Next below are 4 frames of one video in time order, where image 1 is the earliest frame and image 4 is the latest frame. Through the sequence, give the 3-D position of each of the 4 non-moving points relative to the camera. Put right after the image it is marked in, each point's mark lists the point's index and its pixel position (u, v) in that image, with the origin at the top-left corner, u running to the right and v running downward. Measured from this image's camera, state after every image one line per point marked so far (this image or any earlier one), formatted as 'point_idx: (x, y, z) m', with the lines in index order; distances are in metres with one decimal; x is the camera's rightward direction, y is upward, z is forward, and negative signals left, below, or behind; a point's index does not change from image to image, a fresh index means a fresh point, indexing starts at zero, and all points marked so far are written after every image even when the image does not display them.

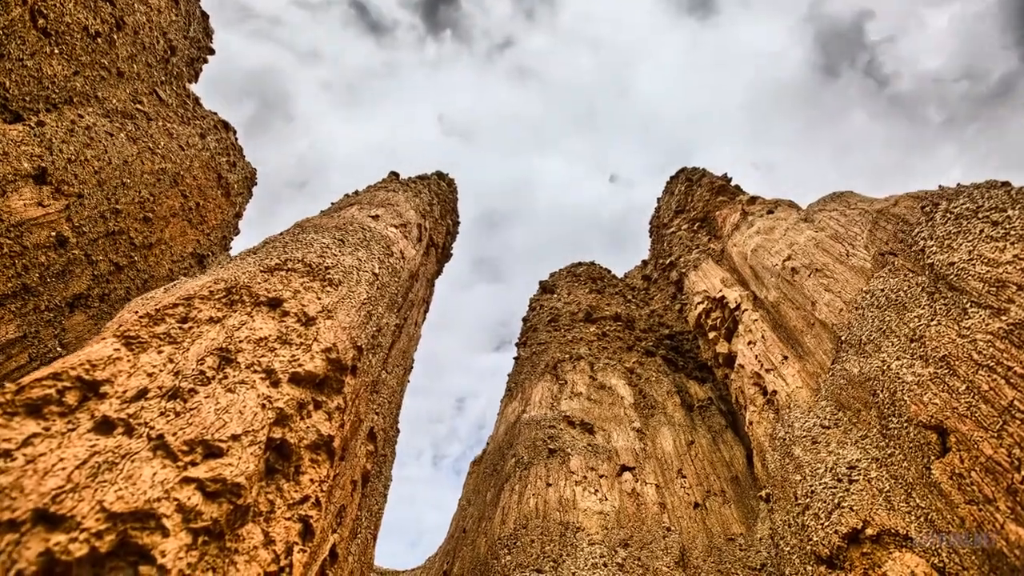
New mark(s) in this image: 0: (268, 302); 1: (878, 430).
0: (-4.1, -0.2, +9.2) m
1: (+8.7, -3.4, +13.1) m
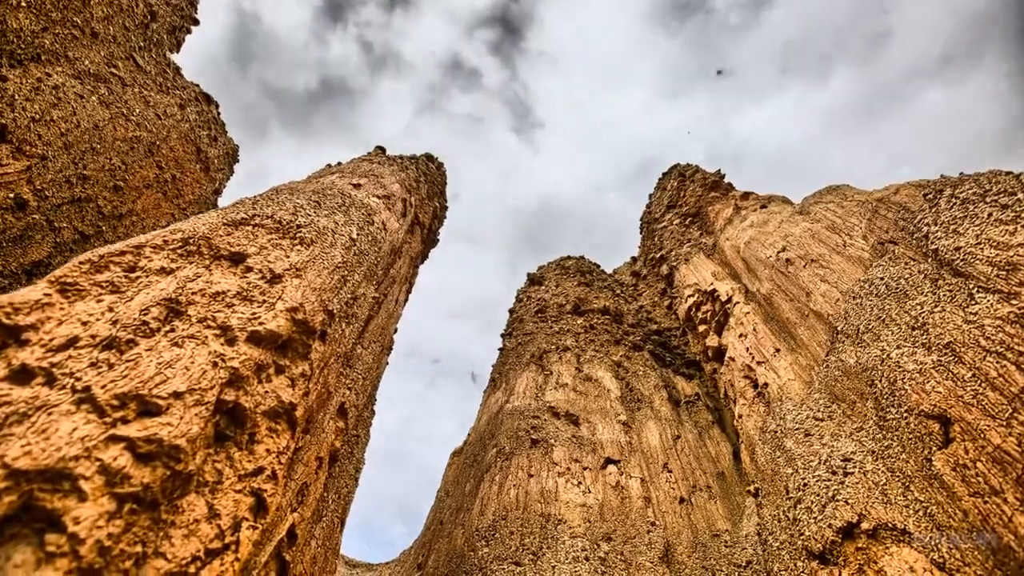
0: (-4.3, +0.5, +8.4) m
1: (+8.3, -3.1, +12.6) m
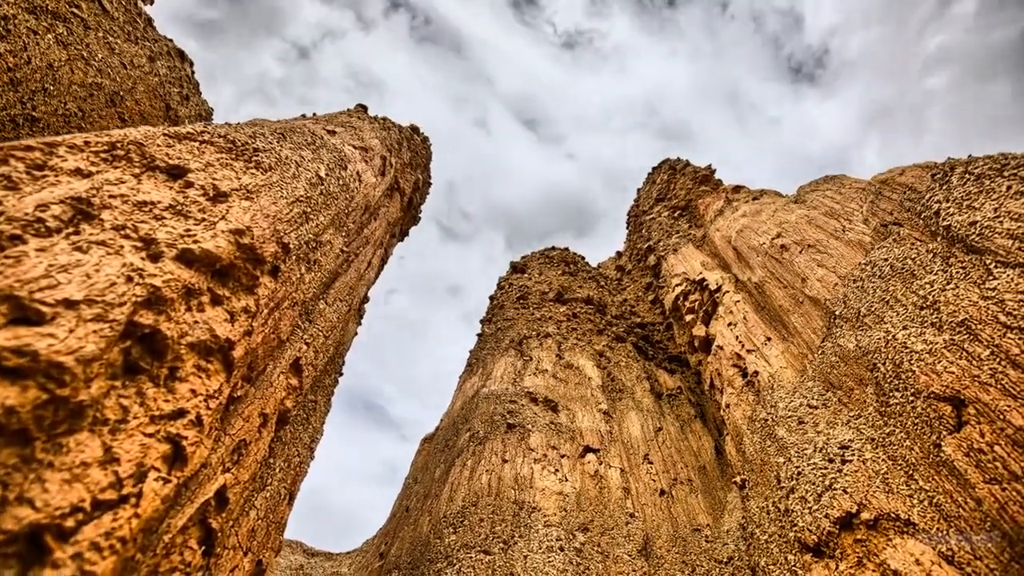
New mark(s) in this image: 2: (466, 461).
0: (-4.5, +1.6, +7.2) m
1: (+7.8, -2.6, +11.8) m
2: (-1.6, -5.9, +18.6) m
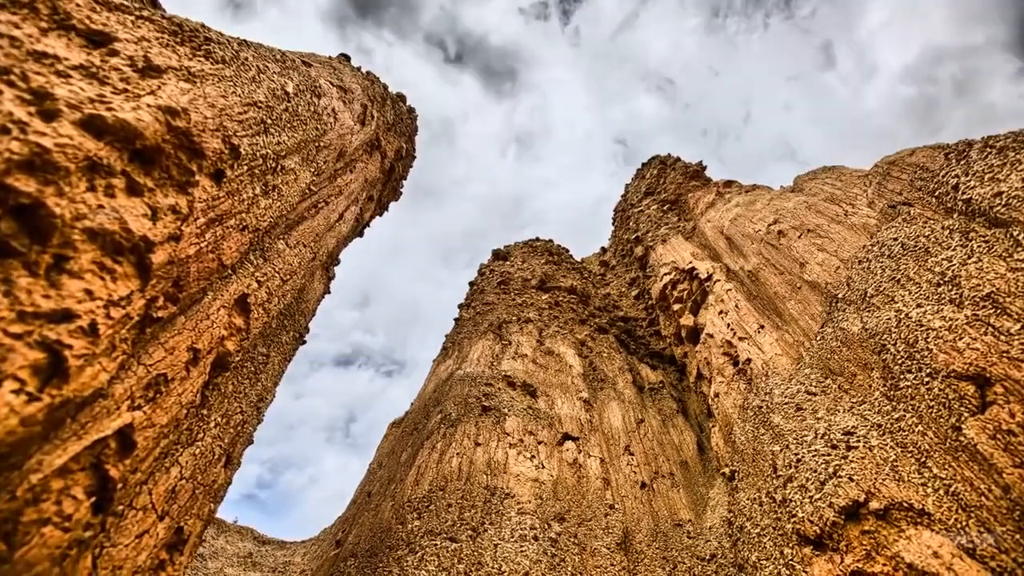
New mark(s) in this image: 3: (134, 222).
0: (-4.6, +2.7, +5.9) m
1: (+7.3, -2.1, +10.9) m
2: (-2.4, -4.9, +17.3) m
3: (-3.6, +0.6, +5.3) m
